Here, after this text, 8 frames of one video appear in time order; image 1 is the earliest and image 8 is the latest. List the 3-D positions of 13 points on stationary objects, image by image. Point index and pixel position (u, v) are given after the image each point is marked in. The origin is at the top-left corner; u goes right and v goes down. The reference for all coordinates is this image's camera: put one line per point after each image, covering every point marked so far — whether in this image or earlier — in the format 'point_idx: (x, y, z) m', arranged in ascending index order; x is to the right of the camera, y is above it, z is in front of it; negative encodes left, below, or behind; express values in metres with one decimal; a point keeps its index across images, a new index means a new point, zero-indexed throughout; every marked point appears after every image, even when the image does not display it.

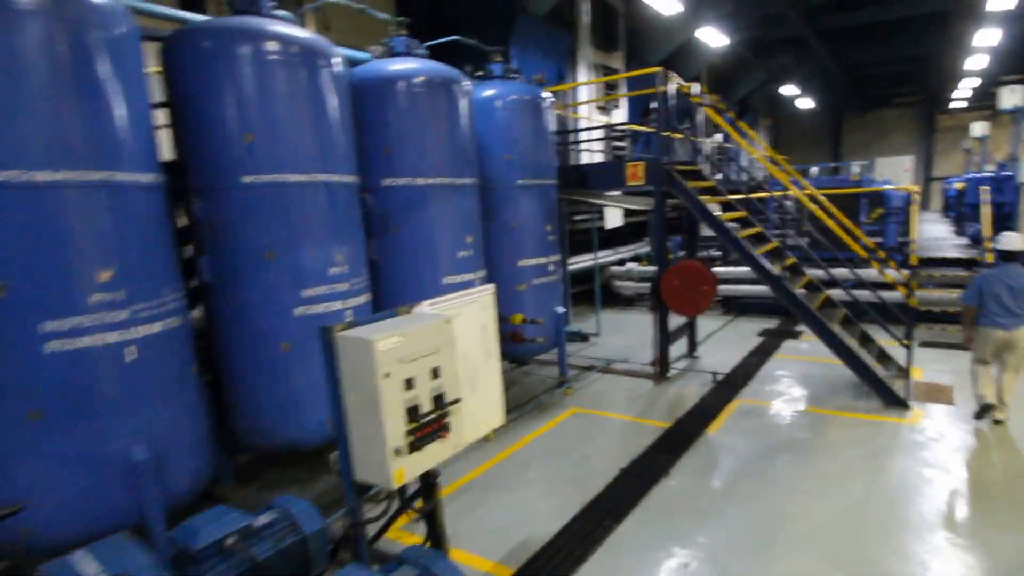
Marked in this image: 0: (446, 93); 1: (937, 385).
0: (-0.4, +1.3, +3.7) m
1: (+3.7, -0.8, +4.9) m
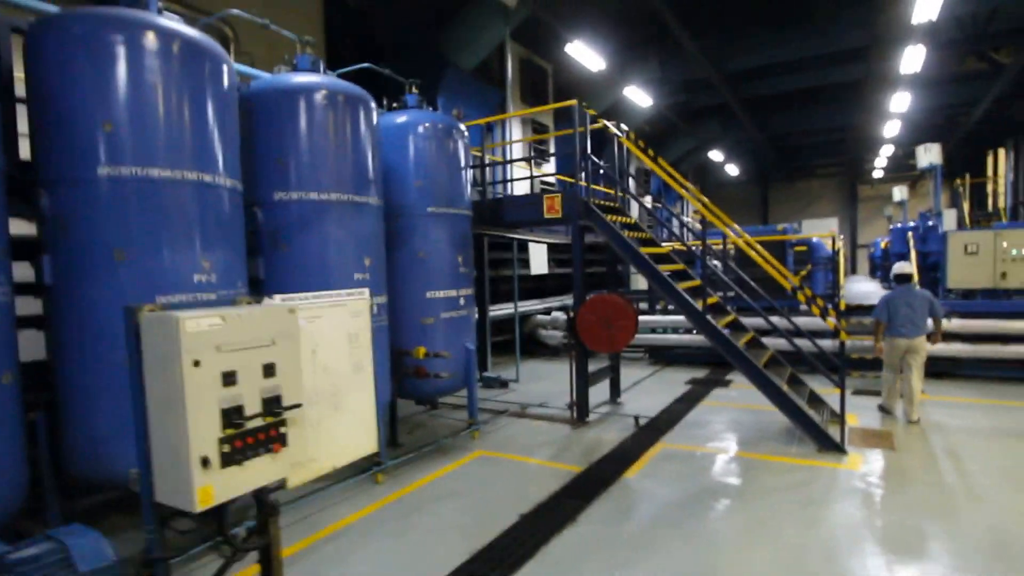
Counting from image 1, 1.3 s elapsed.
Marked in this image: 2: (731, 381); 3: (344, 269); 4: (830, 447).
0: (-1.0, +1.1, +3.6) m
1: (+3.0, -1.2, +4.7) m
2: (+2.2, -0.9, +5.9) m
3: (-1.0, +0.1, +3.5) m
4: (+2.3, -1.1, +4.1) m
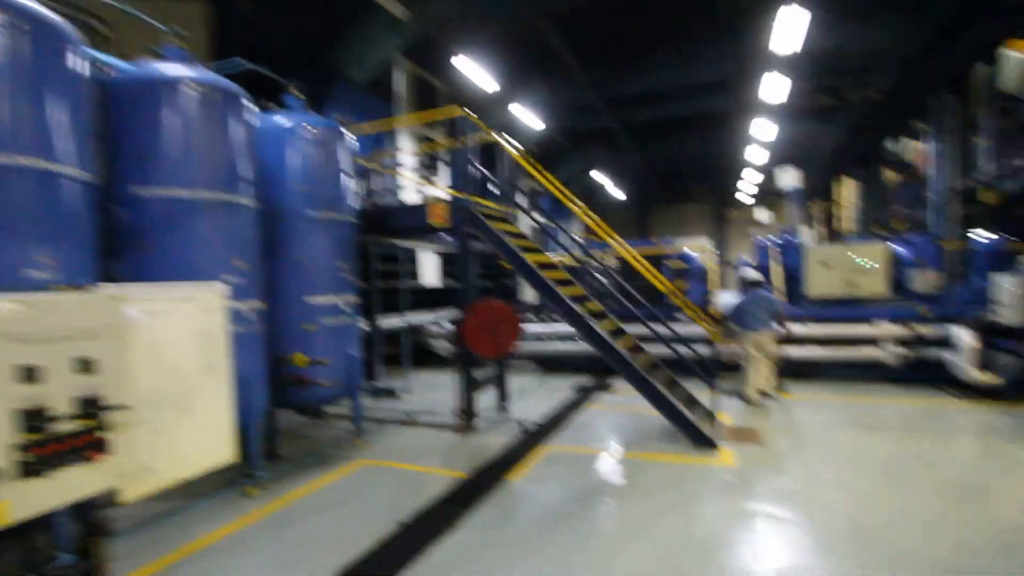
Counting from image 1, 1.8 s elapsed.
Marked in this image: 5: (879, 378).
0: (-1.7, +1.1, +3.4) m
1: (+2.1, -1.3, +5.1) m
2: (+1.1, -1.1, +6.1) m
3: (-1.7, +0.1, +3.3) m
4: (+1.5, -1.2, +4.4) m
5: (+5.0, -1.2, +7.7) m
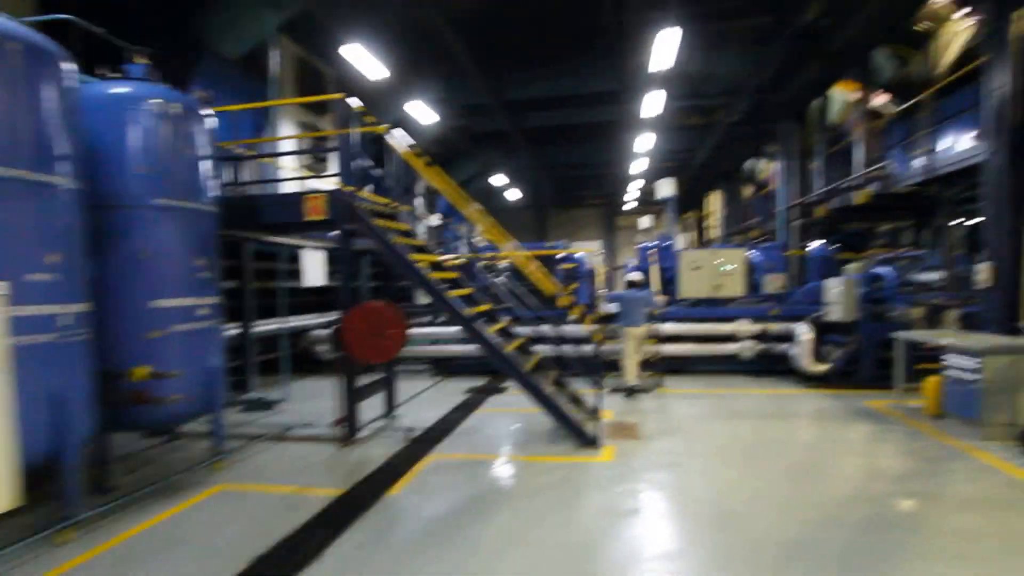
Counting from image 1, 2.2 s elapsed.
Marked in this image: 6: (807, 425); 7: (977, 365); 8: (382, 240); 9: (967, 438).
0: (-2.3, +1.1, +2.8) m
1: (+1.0, -1.3, +5.3) m
2: (-0.1, -1.1, +6.1) m
3: (-2.3, +0.1, +2.8) m
4: (+0.6, -1.2, +4.5) m
5: (+3.4, -1.2, +8.4) m
6: (+2.9, -1.4, +5.8) m
7: (+4.1, -0.7, +5.1) m
8: (-1.0, +0.4, +4.3) m
9: (+4.1, -1.4, +5.2) m
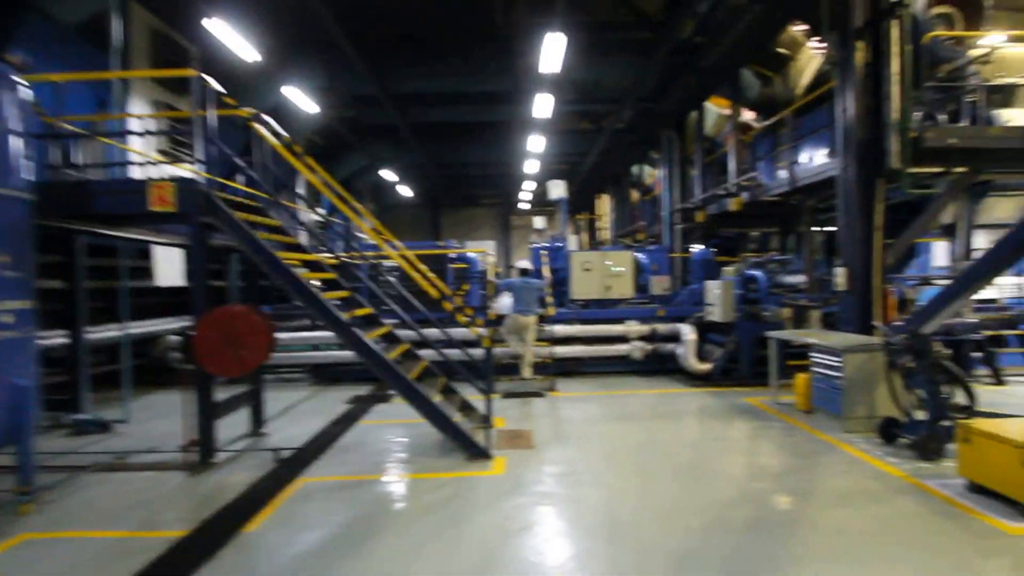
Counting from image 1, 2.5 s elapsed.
0: (-2.8, +1.1, +2.1) m
1: (+0.1, -1.3, +5.1) m
2: (-1.2, -1.1, +5.7) m
3: (-2.8, +0.1, +2.0) m
4: (-0.2, -1.2, +4.2) m
5: (+1.8, -1.2, +8.6) m
6: (+1.8, -1.4, +5.9) m
7: (+3.1, -0.7, +5.5) m
8: (-1.8, +0.4, +3.8) m
9: (+3.1, -1.4, +5.6) m
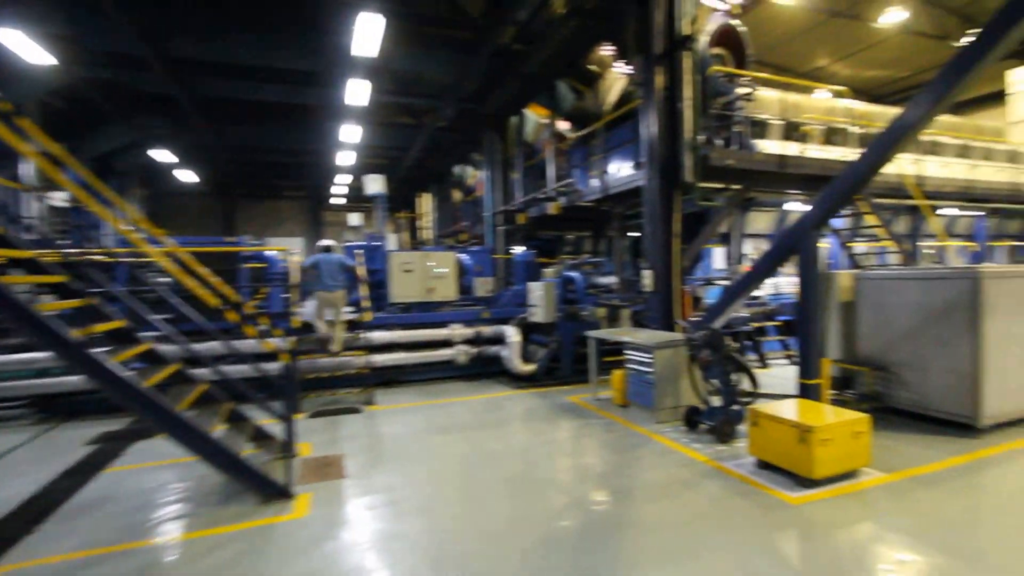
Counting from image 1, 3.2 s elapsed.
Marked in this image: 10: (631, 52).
0: (-3.3, +1.0, +0.8) m
1: (-1.4, -1.3, +4.5) m
2: (-2.8, -1.1, +4.6) m
3: (-3.2, +0.1, +0.7) m
4: (-1.4, -1.2, +3.6) m
5: (-0.8, -1.2, +8.3) m
6: (0.0, -1.4, +5.8) m
7: (+1.4, -0.7, +5.8) m
8: (-2.8, +0.3, +2.7) m
9: (+1.3, -1.4, +5.8) m
10: (+1.6, +3.2, +7.8) m
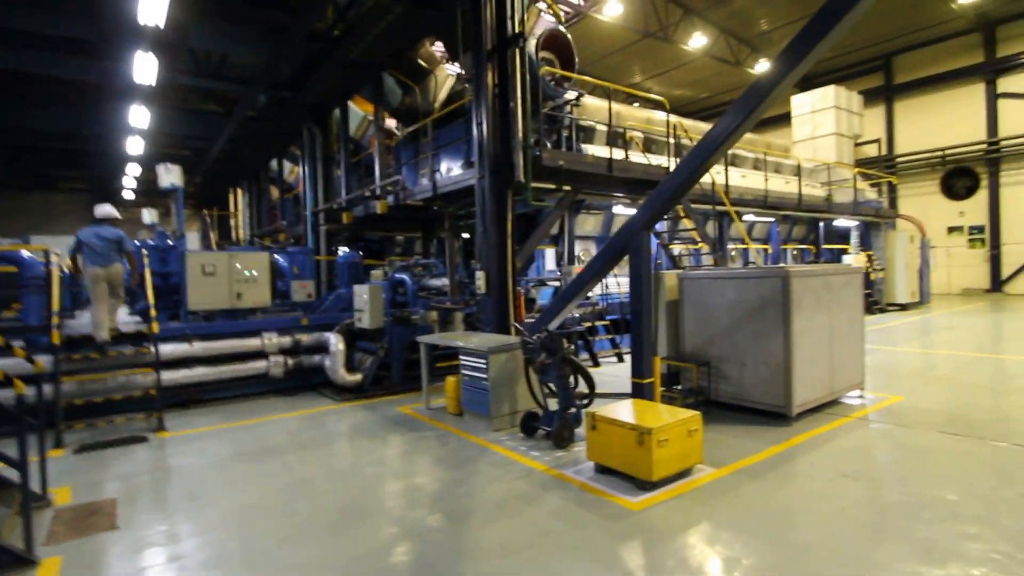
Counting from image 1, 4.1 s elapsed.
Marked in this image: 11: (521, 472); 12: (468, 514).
0: (-3.3, +1.0, -0.7) m
1: (-2.6, -1.3, +3.4) m
2: (-3.9, -1.1, +3.1) m
3: (-3.2, +0.1, -0.8) m
4: (-2.3, -1.2, +2.5) m
5: (-3.1, -1.3, +7.2) m
6: (-1.5, -1.4, +5.0) m
7: (-0.3, -0.7, +5.4) m
8: (-3.4, +0.3, +1.3) m
9: (-0.3, -1.4, +5.5) m
10: (-0.6, +3.2, +7.5) m
11: (+0.1, -1.4, +4.5) m
12: (-0.3, -1.5, +3.7) m
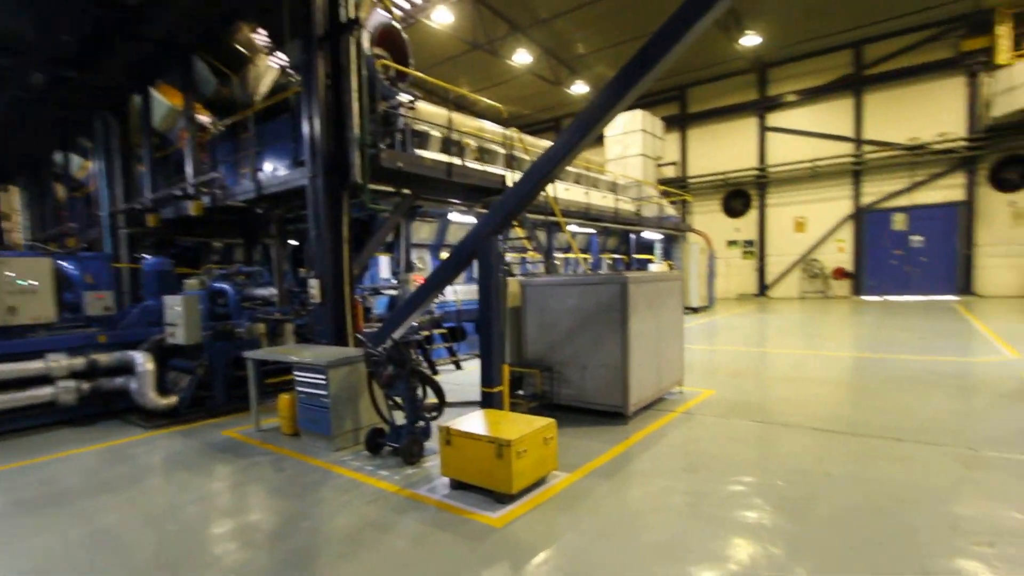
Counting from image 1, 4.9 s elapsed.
0: (-2.7, +1.0, -1.7) m
1: (-3.2, -1.4, +2.4) m
2: (-4.4, -1.2, +1.7) m
3: (-2.6, 0.0, -1.8) m
4: (-2.7, -1.3, +1.6) m
5: (-4.9, -1.4, +5.9) m
6: (-2.7, -1.5, +4.2) m
7: (-1.6, -0.8, +5.0) m
8: (-3.3, +0.2, +0.1) m
9: (-1.7, -1.5, +5.0) m
10: (-2.7, +3.1, +6.9) m
11: (-1.0, -1.5, +4.2) m
12: (-1.1, -1.5, +3.4) m
